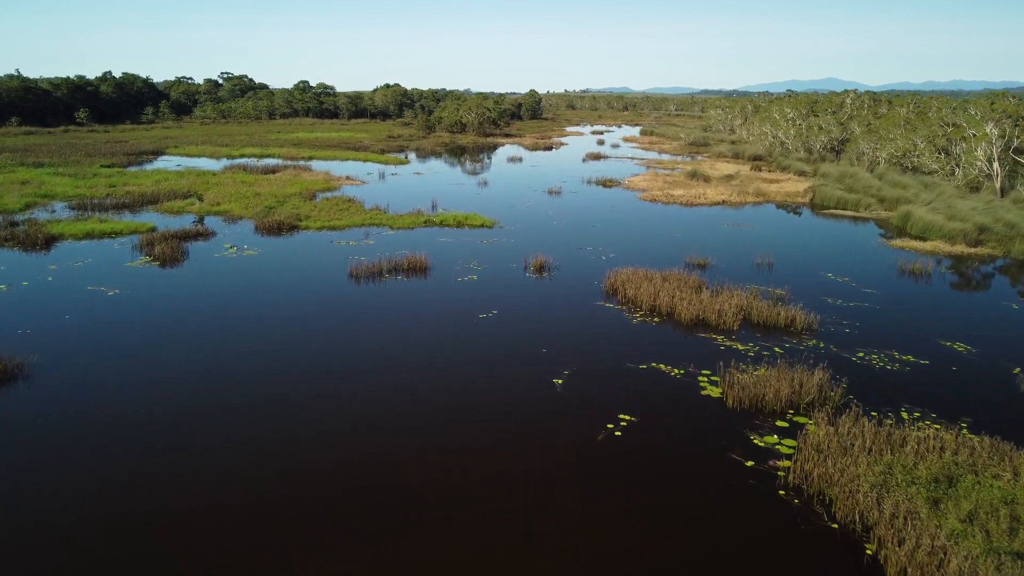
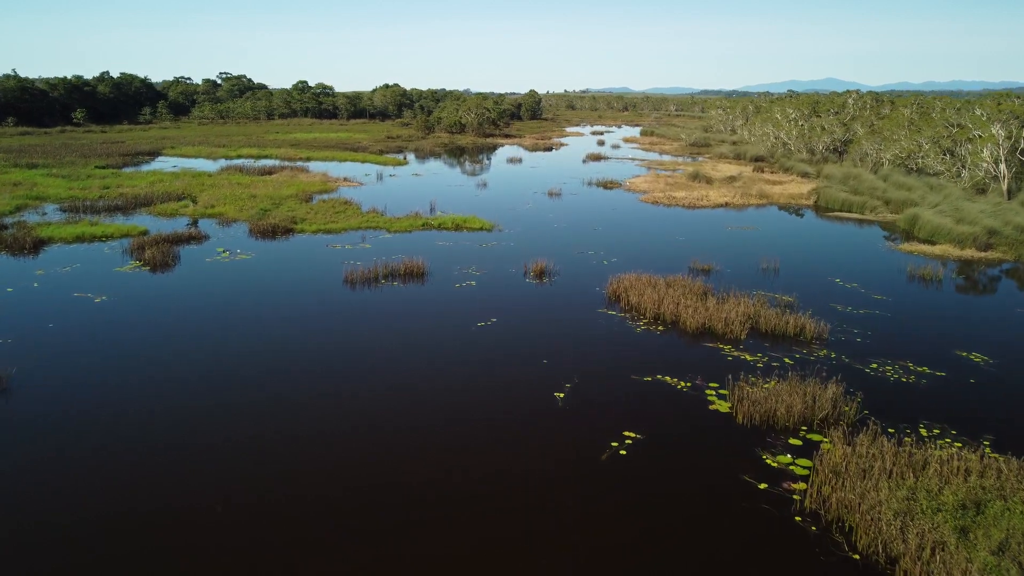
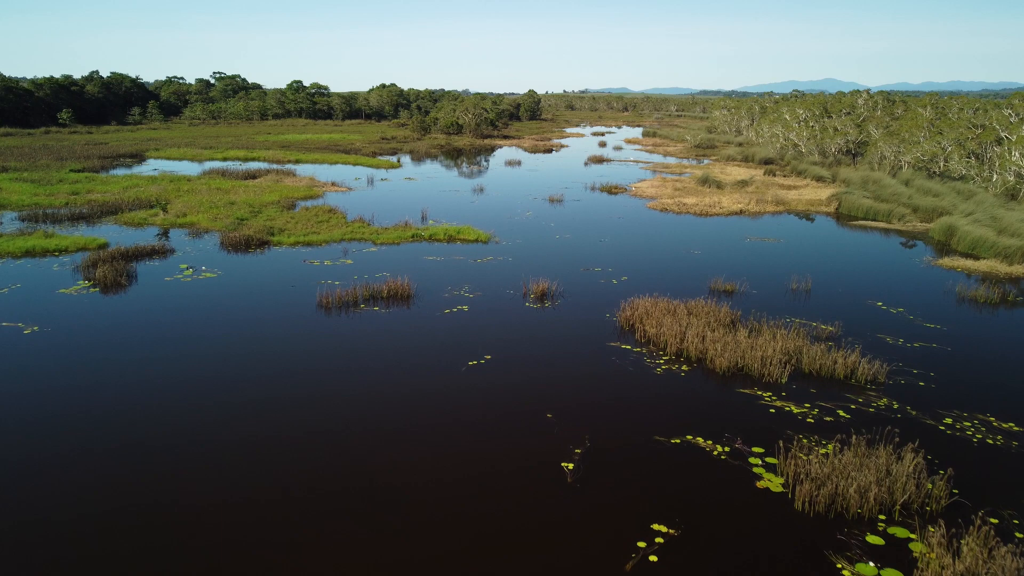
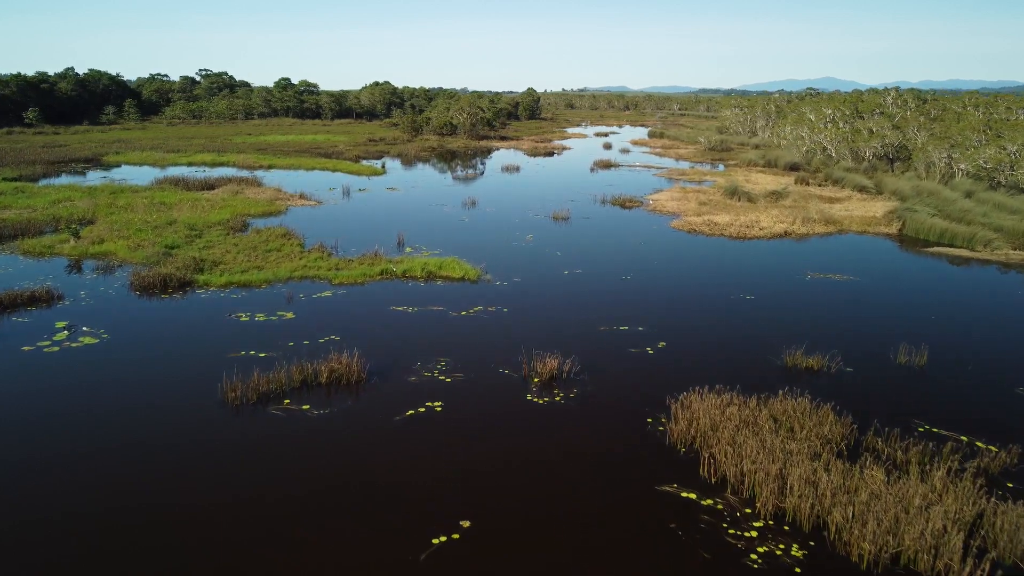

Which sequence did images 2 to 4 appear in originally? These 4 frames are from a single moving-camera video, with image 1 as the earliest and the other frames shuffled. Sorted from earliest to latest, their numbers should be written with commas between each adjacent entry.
2, 3, 4
